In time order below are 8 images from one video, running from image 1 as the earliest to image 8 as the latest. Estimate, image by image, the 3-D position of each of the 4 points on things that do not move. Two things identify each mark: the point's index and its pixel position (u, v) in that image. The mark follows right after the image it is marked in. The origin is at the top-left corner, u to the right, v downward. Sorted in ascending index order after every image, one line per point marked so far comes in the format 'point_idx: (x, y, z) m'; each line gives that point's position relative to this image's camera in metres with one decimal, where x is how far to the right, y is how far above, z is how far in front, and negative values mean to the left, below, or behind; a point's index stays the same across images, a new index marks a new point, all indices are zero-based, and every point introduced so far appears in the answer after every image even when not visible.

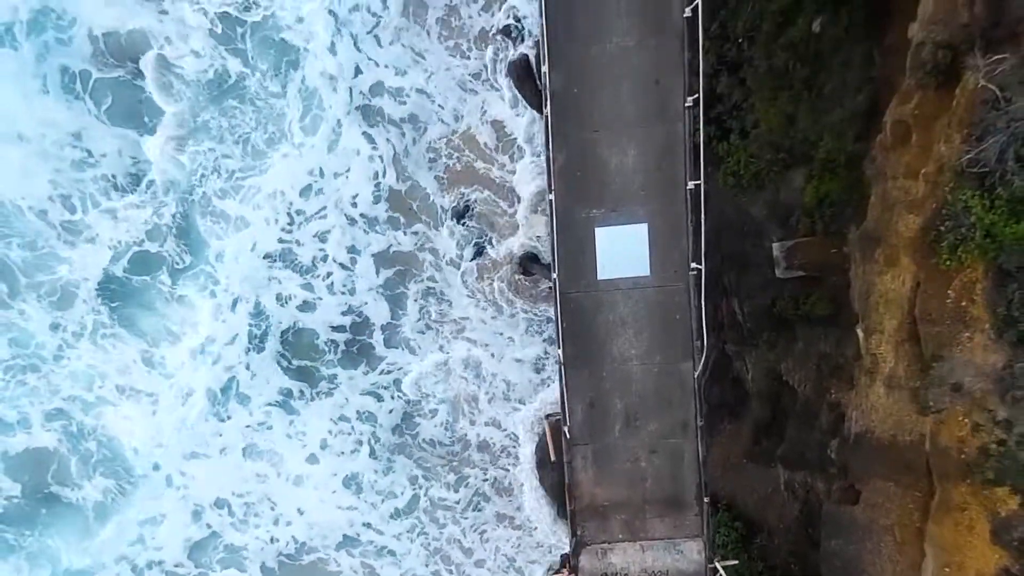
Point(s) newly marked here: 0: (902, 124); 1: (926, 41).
0: (+11.6, +5.0, +9.2) m
1: (+11.6, +6.9, +8.7) m
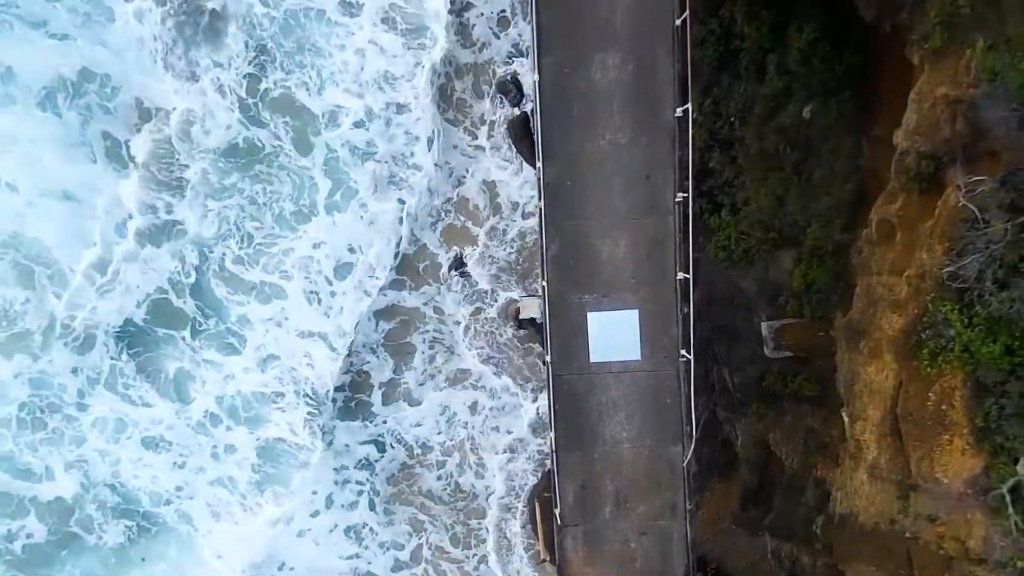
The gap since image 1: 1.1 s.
0: (+11.5, +2.0, +9.4) m
1: (+11.5, +4.0, +8.9) m
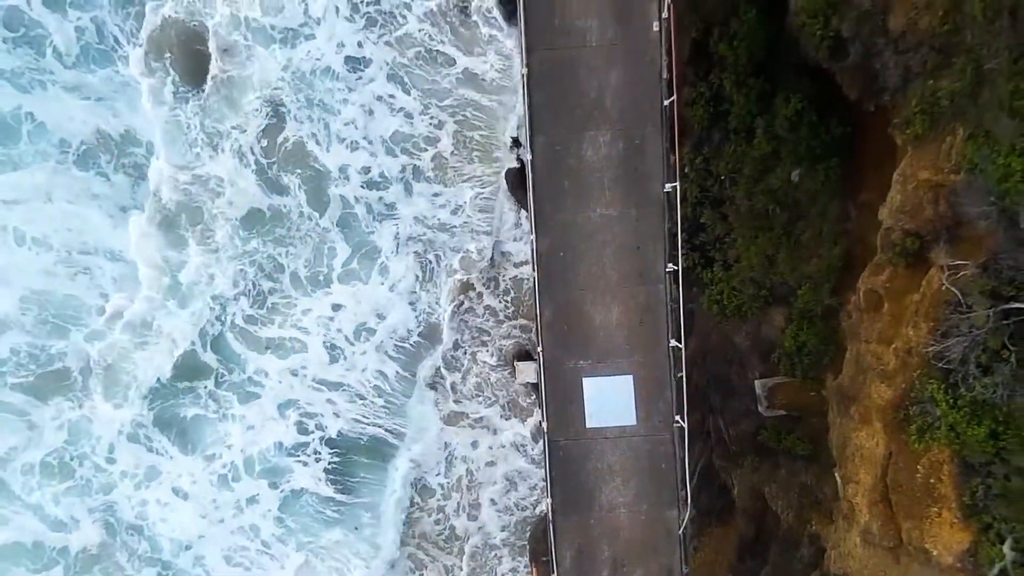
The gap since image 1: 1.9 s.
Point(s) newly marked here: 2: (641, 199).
0: (+11.3, -0.1, +9.6) m
1: (+11.3, +1.8, +9.1) m
2: (+4.3, +2.9, +10.2) m
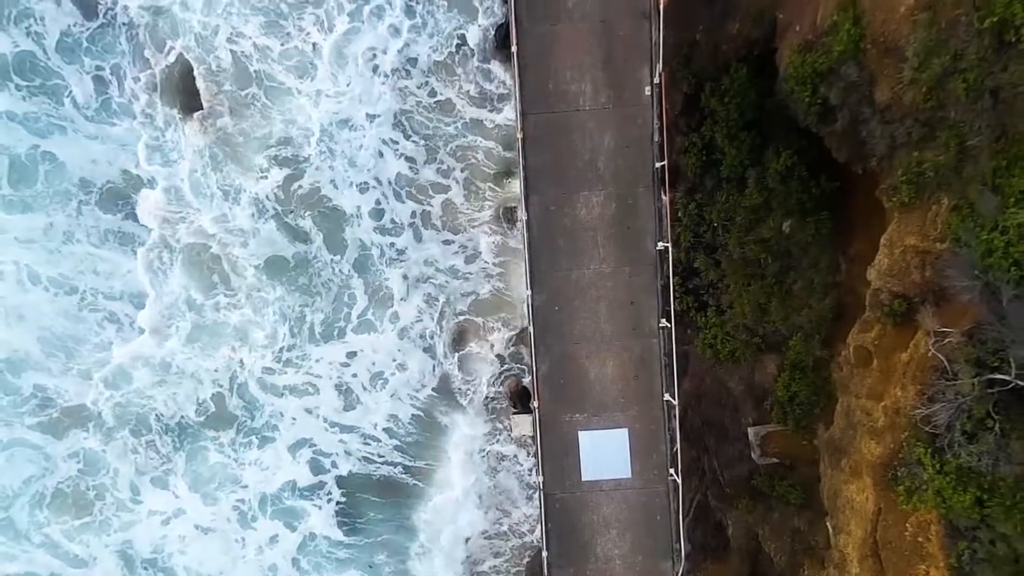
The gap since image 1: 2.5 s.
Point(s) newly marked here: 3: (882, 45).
0: (+11.2, -2.0, +9.8) m
1: (+11.2, 0.0, +9.3) m
2: (+4.1, +1.1, +10.3) m
3: (+9.8, +6.5, +8.1) m
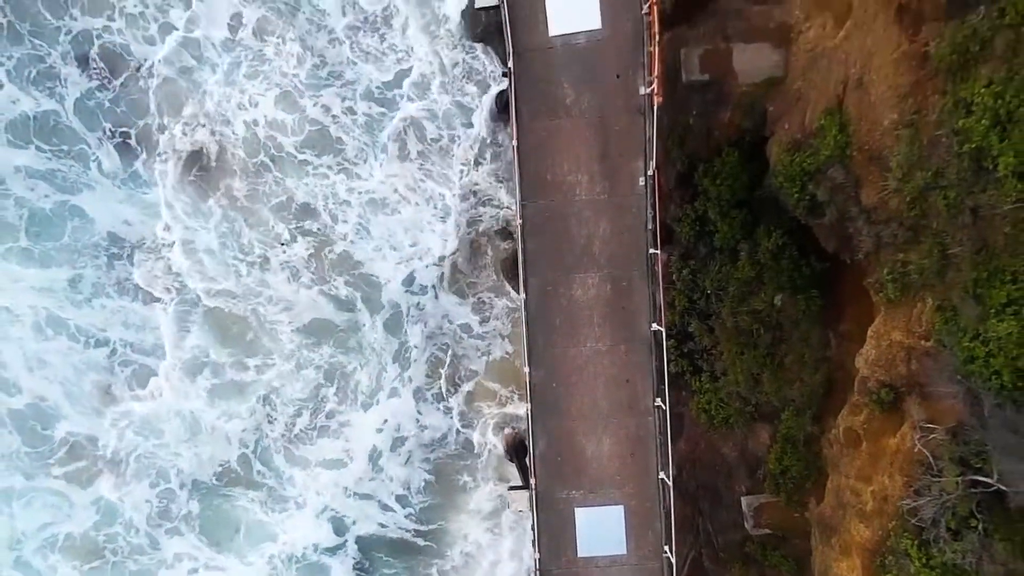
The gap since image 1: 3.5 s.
0: (+11.1, -4.7, +10.0) m
1: (+11.1, -2.7, +9.5) m
2: (+4.0, -1.6, +10.5) m
3: (+9.7, +3.8, +8.5) m
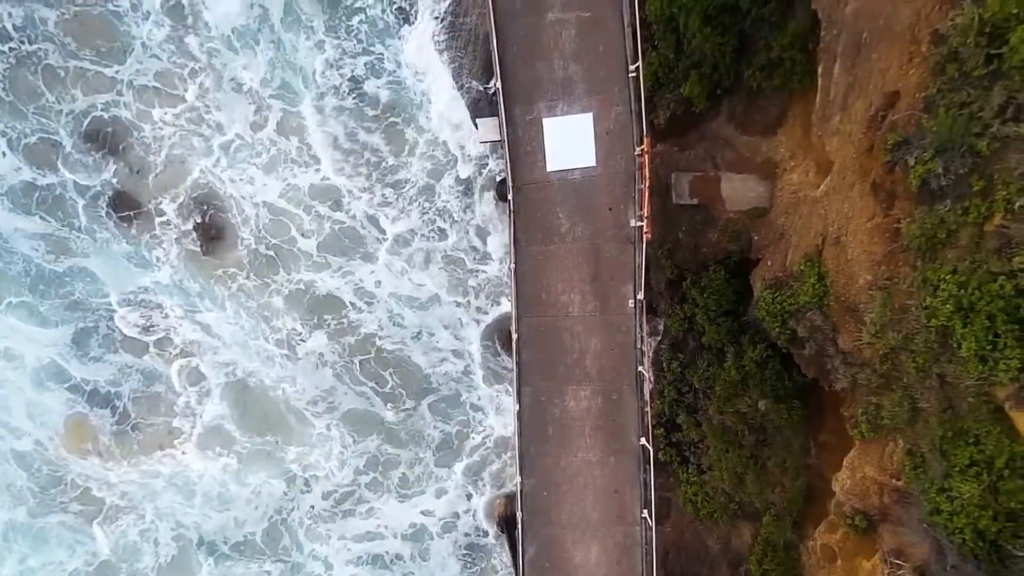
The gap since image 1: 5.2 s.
0: (+10.7, -8.9, +10.5) m
1: (+10.8, -7.0, +10.0) m
2: (+3.8, -5.7, +10.9) m
3: (+9.6, -0.4, +8.9) m
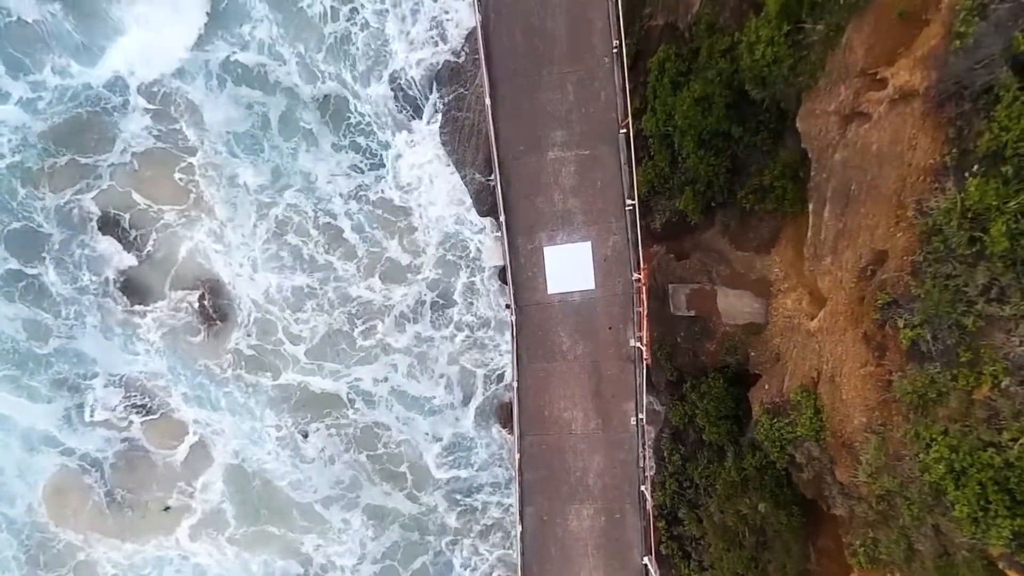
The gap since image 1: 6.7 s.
0: (+10.7, -13.0, +10.4) m
1: (+10.8, -11.0, +10.0) m
2: (+3.8, -9.7, +10.9) m
3: (+9.6, -4.4, +9.1) m
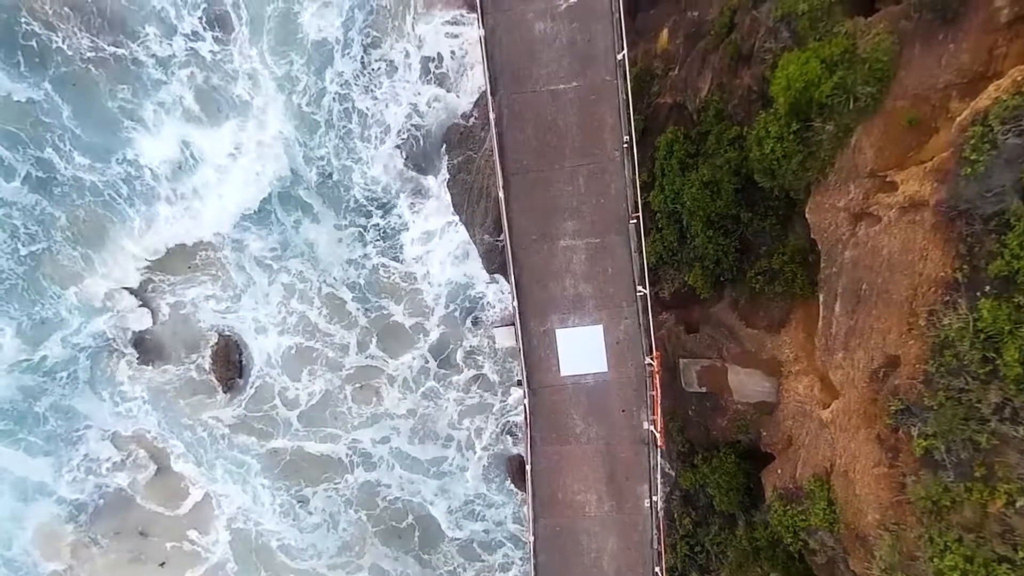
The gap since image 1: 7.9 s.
0: (+11.3, -15.8, +10.5) m
1: (+11.4, -13.8, +10.1) m
2: (+4.3, -12.6, +10.9) m
3: (+10.1, -7.2, +9.2) m
